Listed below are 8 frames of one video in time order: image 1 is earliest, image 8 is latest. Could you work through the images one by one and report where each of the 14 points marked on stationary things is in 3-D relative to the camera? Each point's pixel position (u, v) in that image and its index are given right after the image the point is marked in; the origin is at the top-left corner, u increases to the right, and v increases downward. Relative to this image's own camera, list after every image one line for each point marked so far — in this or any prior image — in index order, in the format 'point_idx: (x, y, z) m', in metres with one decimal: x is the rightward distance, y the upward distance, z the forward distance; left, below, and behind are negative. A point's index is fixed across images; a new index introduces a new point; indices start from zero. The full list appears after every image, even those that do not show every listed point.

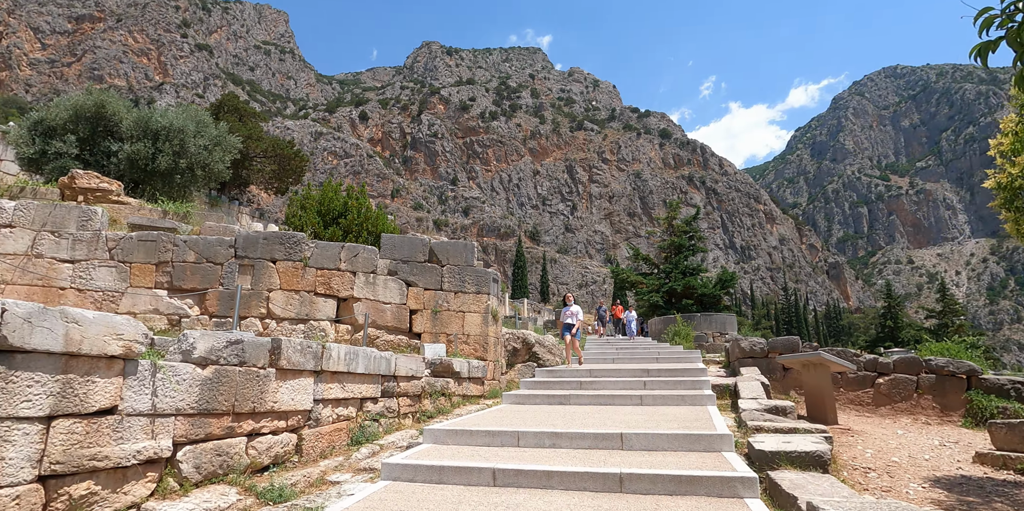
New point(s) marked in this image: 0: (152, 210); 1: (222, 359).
0: (-7.1, +0.9, +11.4) m
1: (-2.7, -0.9, +5.3) m
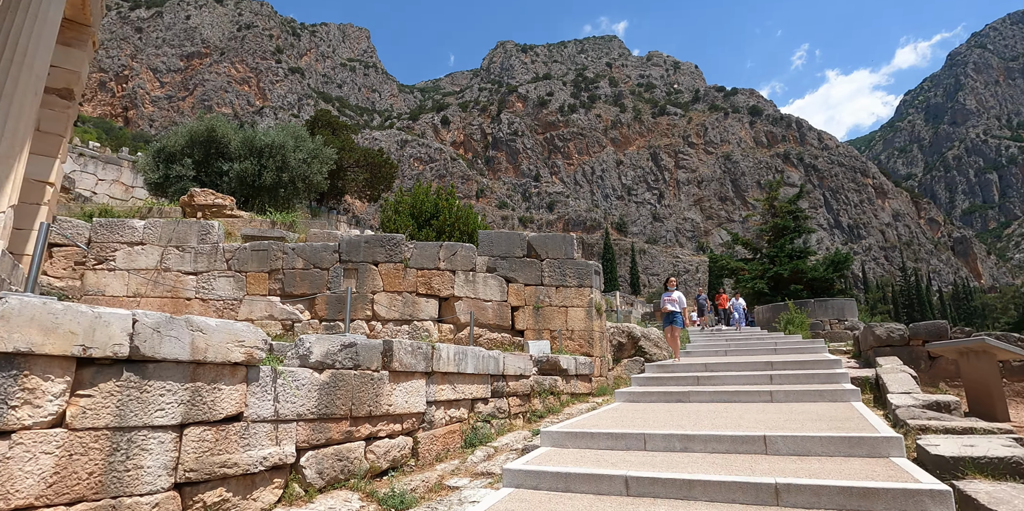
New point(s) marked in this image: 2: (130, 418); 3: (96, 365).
0: (-5.1, +0.7, +11.9) m
1: (-1.6, -1.0, +5.2) m
2: (-2.5, -1.1, +3.8) m
3: (-2.7, -0.7, +3.7) m
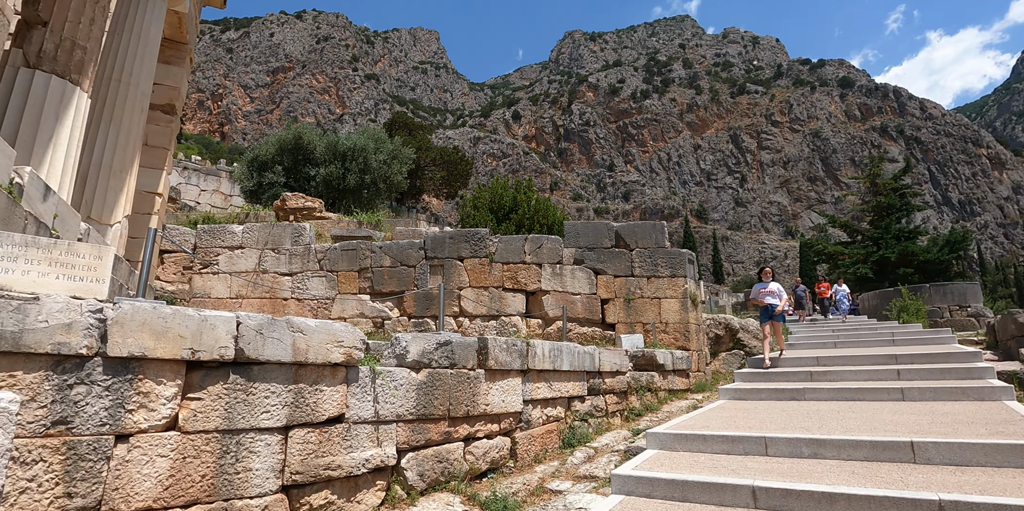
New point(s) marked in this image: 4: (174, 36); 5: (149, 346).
0: (-3.4, +0.7, +12.1) m
1: (-0.7, -0.9, +5.1) m
2: (-1.8, -1.1, +3.8) m
3: (-2.0, -0.7, +3.7) m
4: (-6.0, +3.8, +10.3) m
5: (-2.2, -0.5, +3.5) m
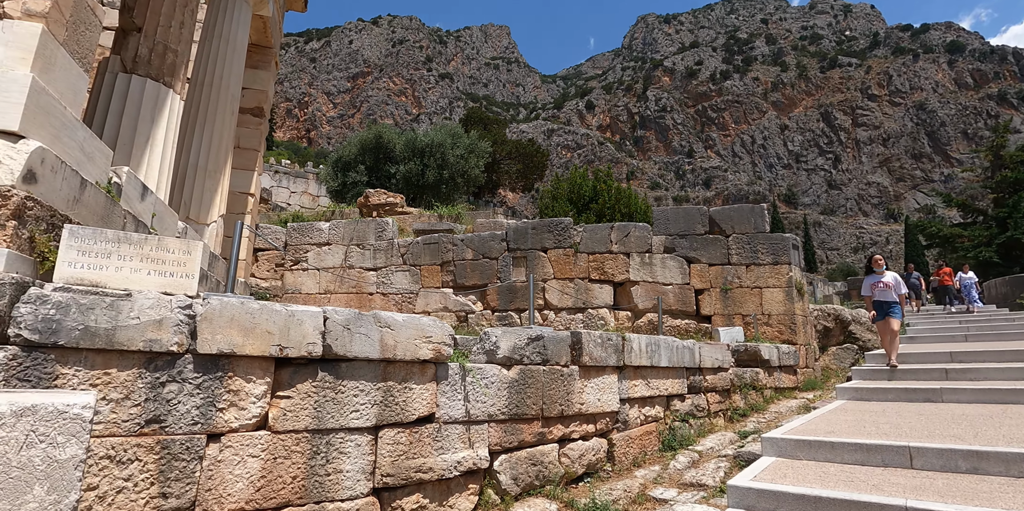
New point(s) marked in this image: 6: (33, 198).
0: (-1.7, +0.8, +12.0) m
1: (+0.1, -0.8, +4.8) m
2: (-1.2, -1.0, +3.6) m
3: (-1.4, -0.7, +3.6) m
4: (-4.6, +3.9, +10.6) m
5: (-1.6, -0.5, +3.3) m
6: (-2.6, +0.3, +3.2) m
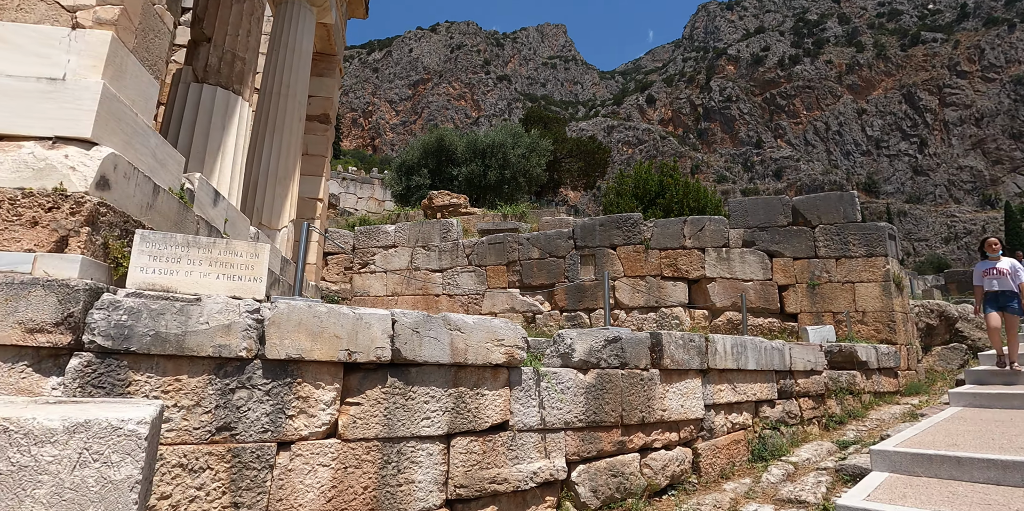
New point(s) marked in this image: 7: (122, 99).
0: (-0.4, +0.8, +11.9) m
1: (+0.7, -0.8, +4.5) m
2: (-0.7, -1.0, +3.5) m
3: (-0.9, -0.7, +3.4) m
4: (-3.5, +3.8, +10.7) m
5: (-1.1, -0.5, +3.2) m
6: (-2.2, +0.3, +3.2) m
7: (-2.4, +1.0, +3.6) m
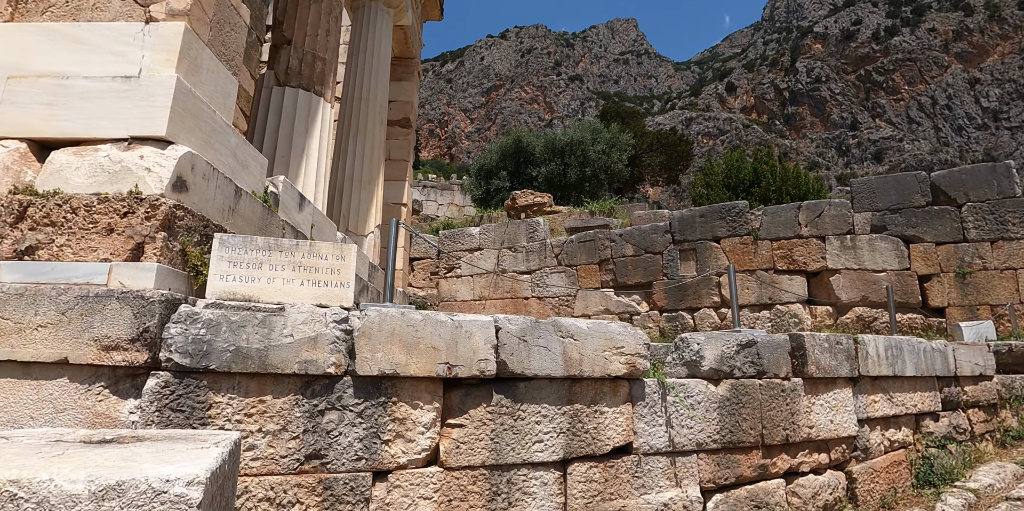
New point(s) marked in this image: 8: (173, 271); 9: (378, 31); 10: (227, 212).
0: (+1.3, +0.8, +11.3) m
1: (+1.5, -0.7, +3.8) m
2: (0.0, -1.0, +3.0) m
3: (-0.2, -0.7, +3.0) m
4: (-2.0, +3.7, +10.6) m
5: (-0.5, -0.5, +2.8) m
6: (-1.6, +0.2, +2.9) m
7: (-1.8, +0.9, +3.3) m
8: (-1.6, -0.1, +2.8) m
9: (-2.0, +3.4, +8.7) m
10: (-1.7, +0.3, +3.4) m
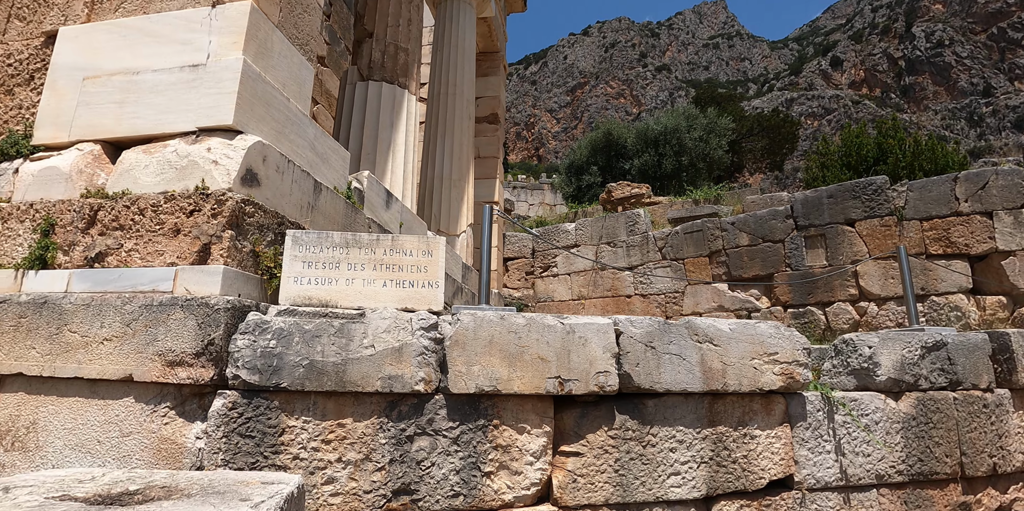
0: (+3.1, +1.0, +10.4) m
1: (+2.1, -0.6, +2.9) m
2: (+0.5, -1.0, +2.4) m
3: (+0.3, -0.6, +2.4) m
4: (-0.4, +3.7, +10.2) m
5: (0.0, -0.5, +2.3) m
6: (-1.2, +0.2, +2.6) m
7: (-1.2, +0.9, +3.0) m
8: (-1.1, -0.1, +2.4) m
9: (-0.7, +3.4, +8.3) m
10: (-1.1, +0.3, +3.1) m
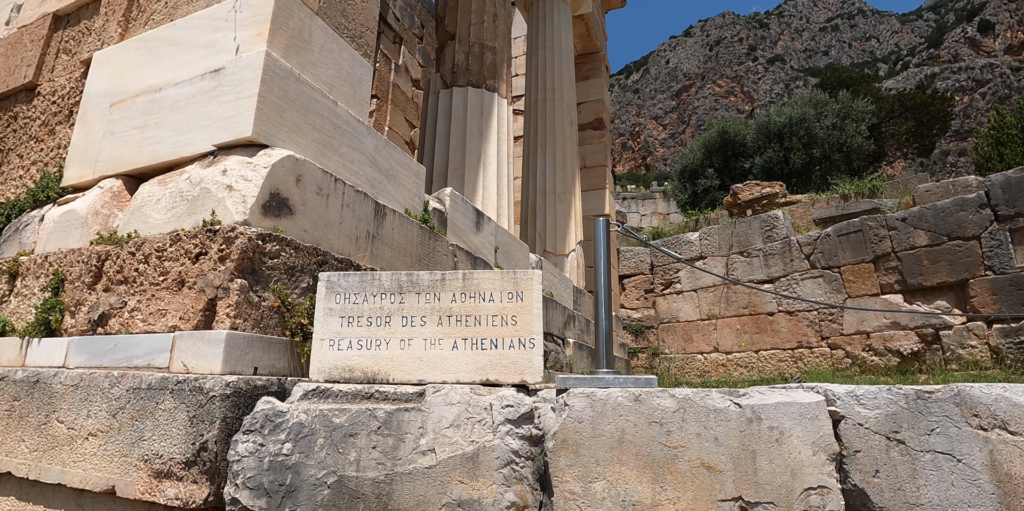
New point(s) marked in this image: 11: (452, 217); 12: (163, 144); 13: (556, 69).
0: (+4.8, +0.9, +8.8) m
1: (+2.5, -0.6, +1.6) m
2: (+0.9, -1.0, +1.3) m
3: (+0.7, -0.7, +1.4) m
4: (+1.2, +3.4, +9.4) m
5: (+0.3, -0.6, +1.4) m
6: (-0.8, +0.1, +1.9) m
7: (-0.8, +0.7, +2.3) m
8: (-0.8, -0.3, +1.8) m
9: (+0.6, +3.1, +7.6) m
10: (-0.6, +0.1, +2.4) m
11: (-0.4, +0.2, +3.4) m
12: (-1.4, +0.4, +2.3) m
13: (+0.5, +2.4, +7.4) m
